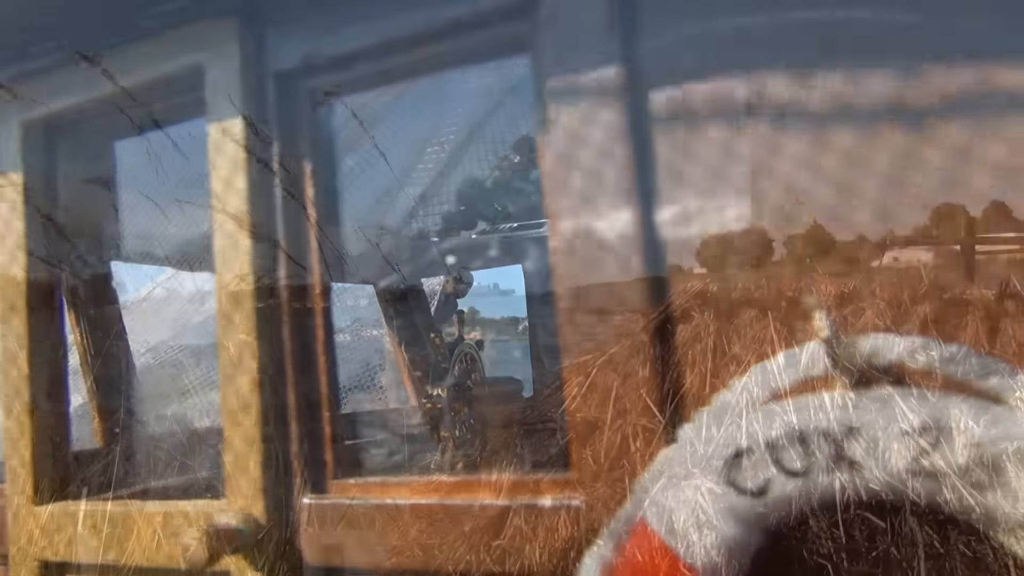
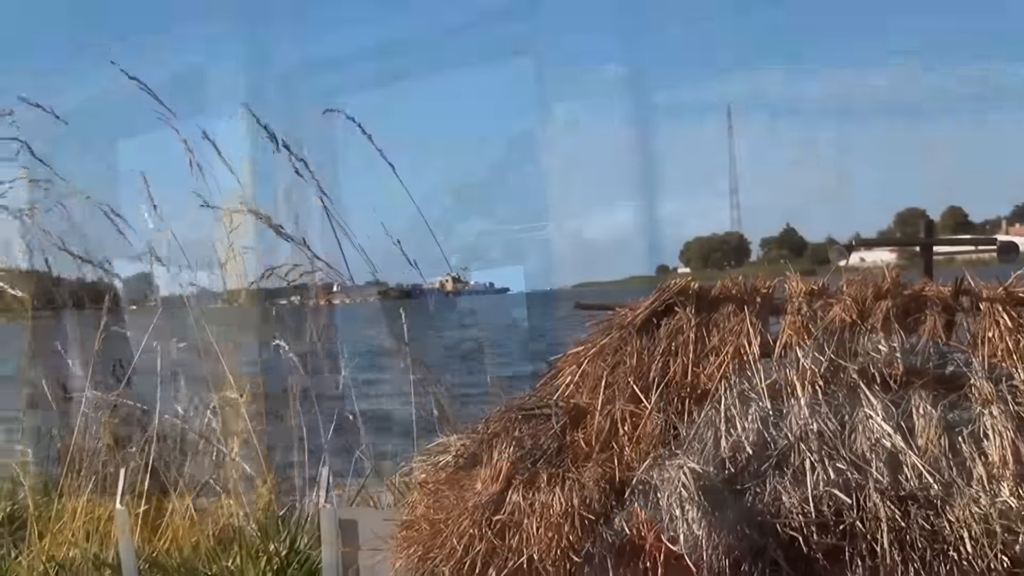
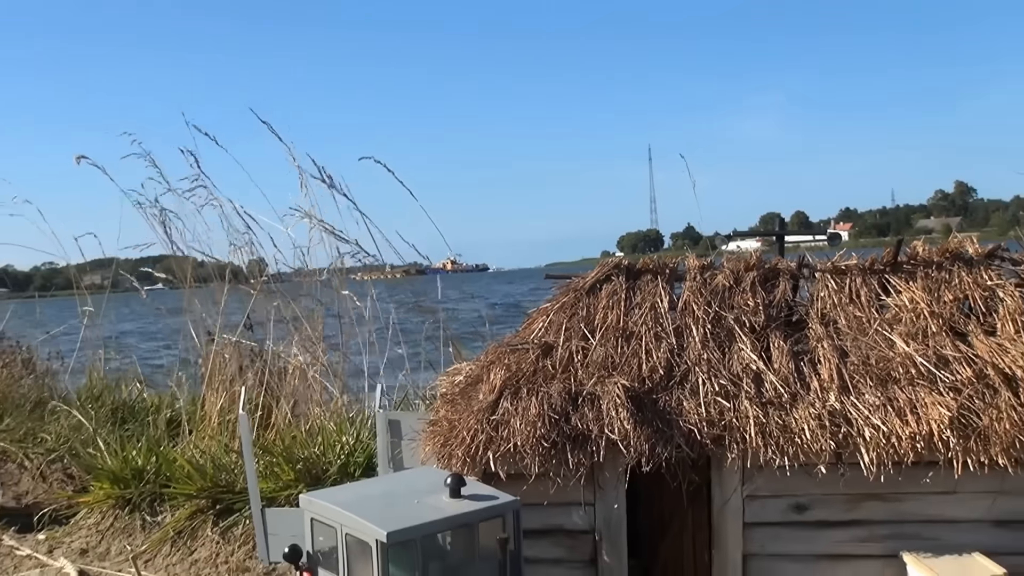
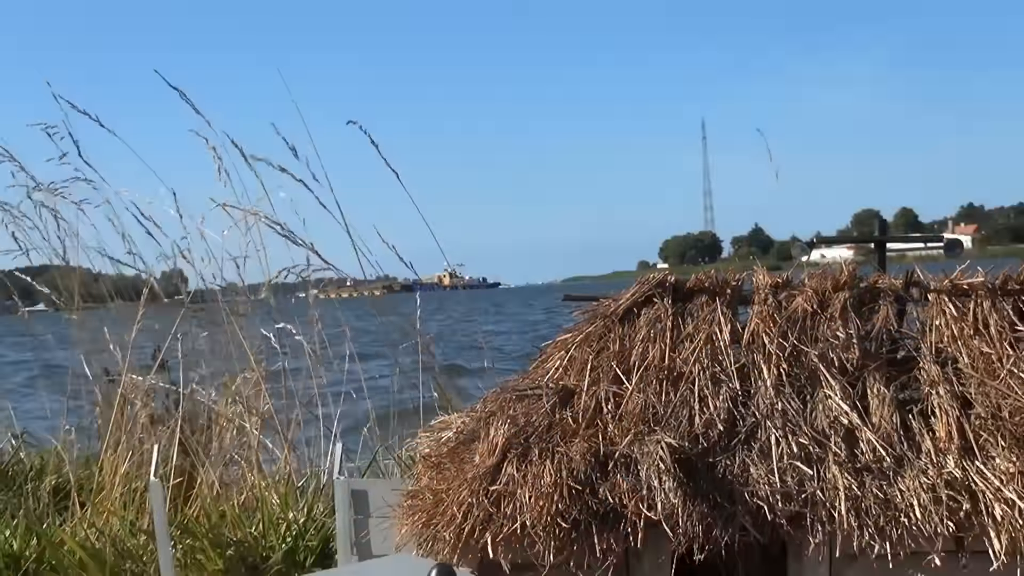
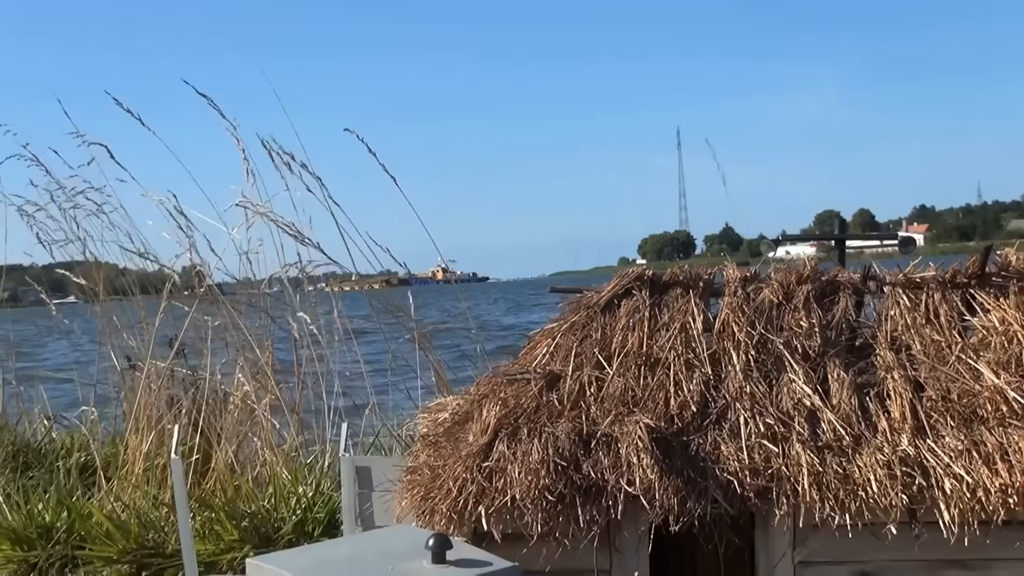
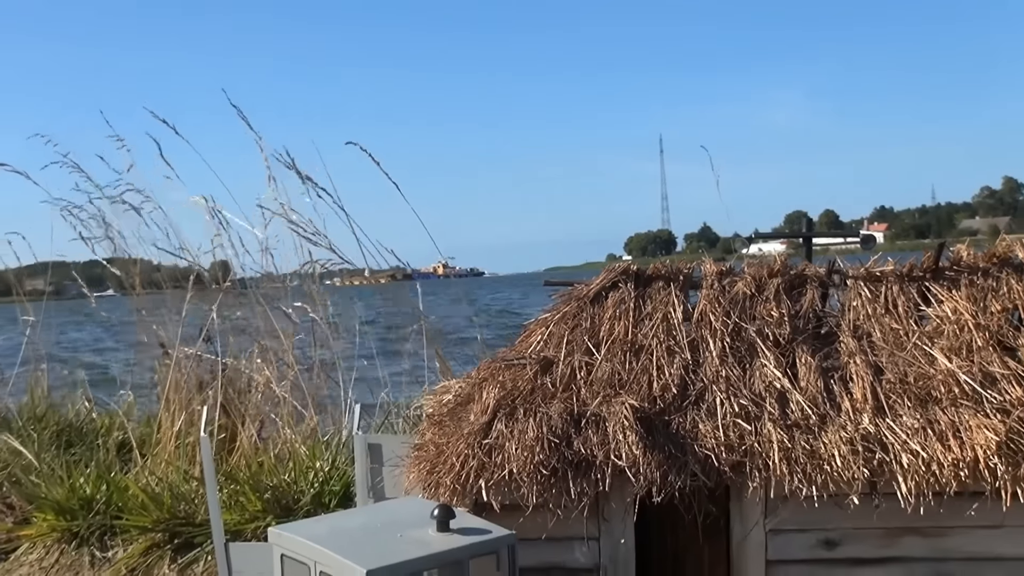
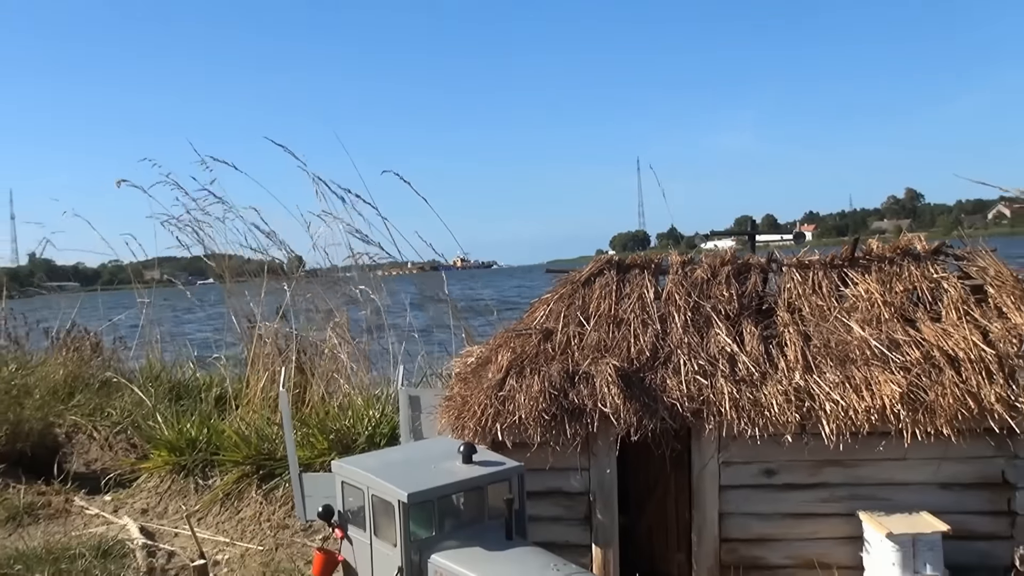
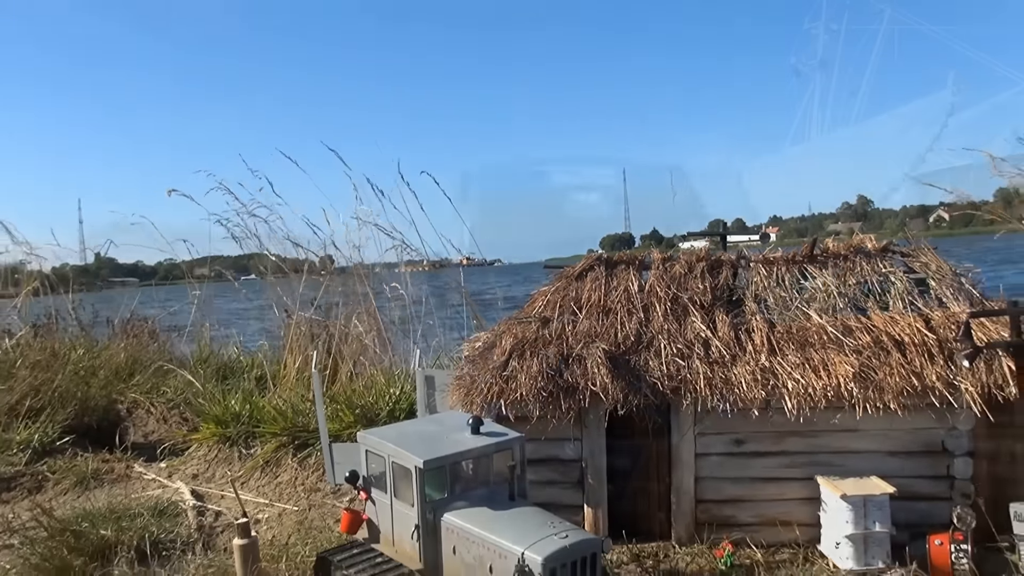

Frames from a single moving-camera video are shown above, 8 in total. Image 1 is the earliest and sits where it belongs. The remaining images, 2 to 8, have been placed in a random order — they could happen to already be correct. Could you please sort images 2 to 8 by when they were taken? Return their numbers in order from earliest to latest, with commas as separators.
2, 4, 5, 6, 3, 7, 8
